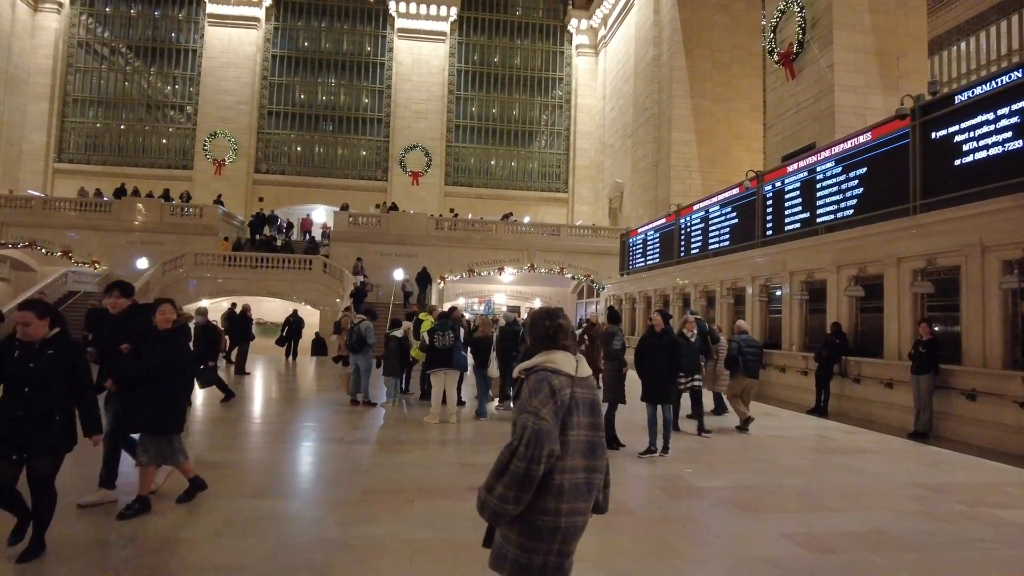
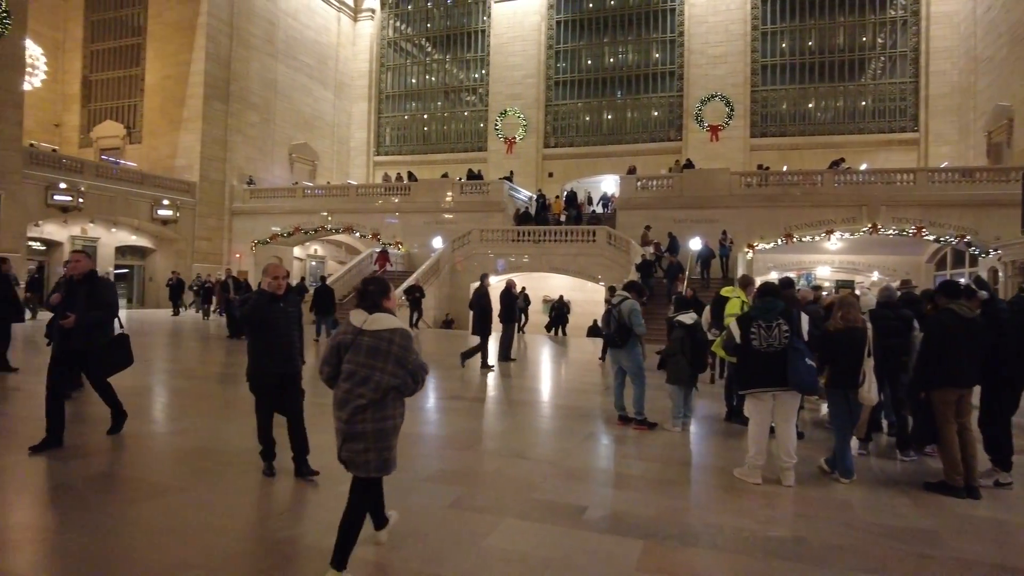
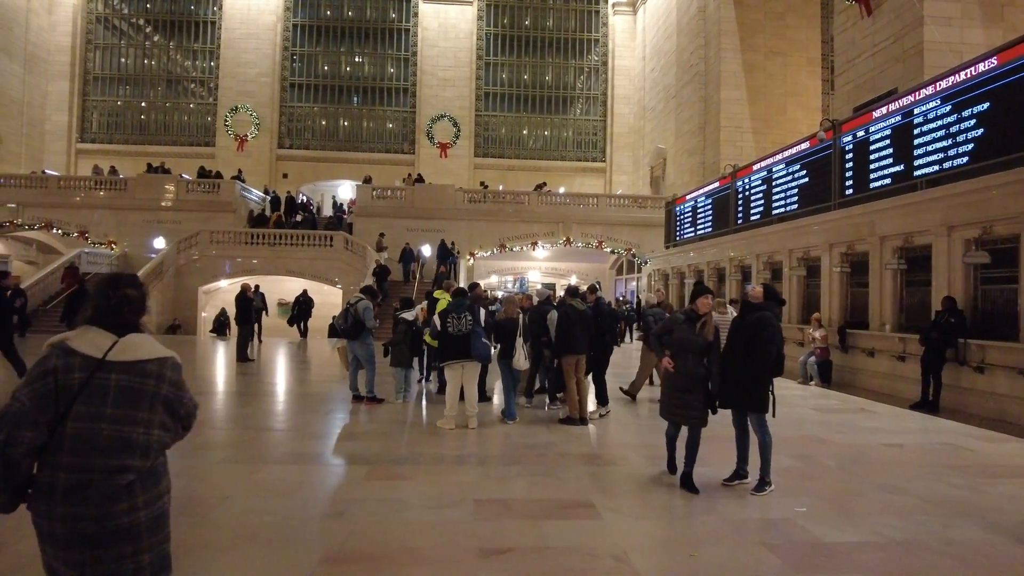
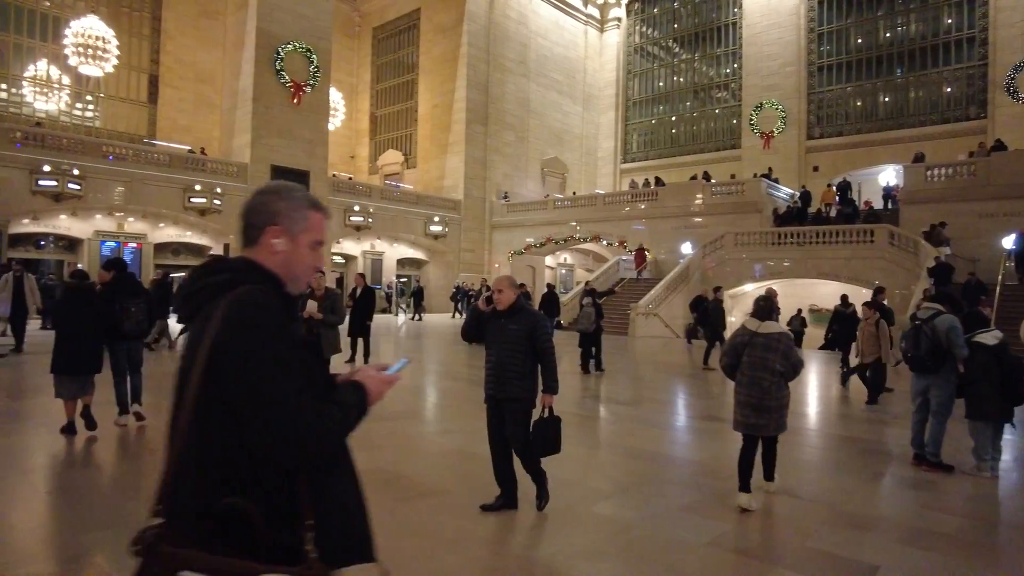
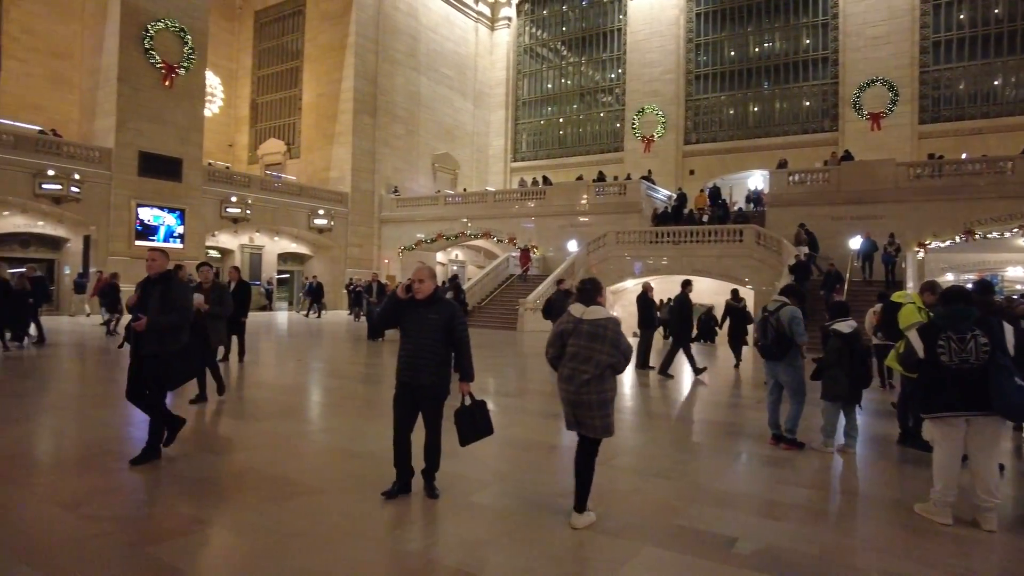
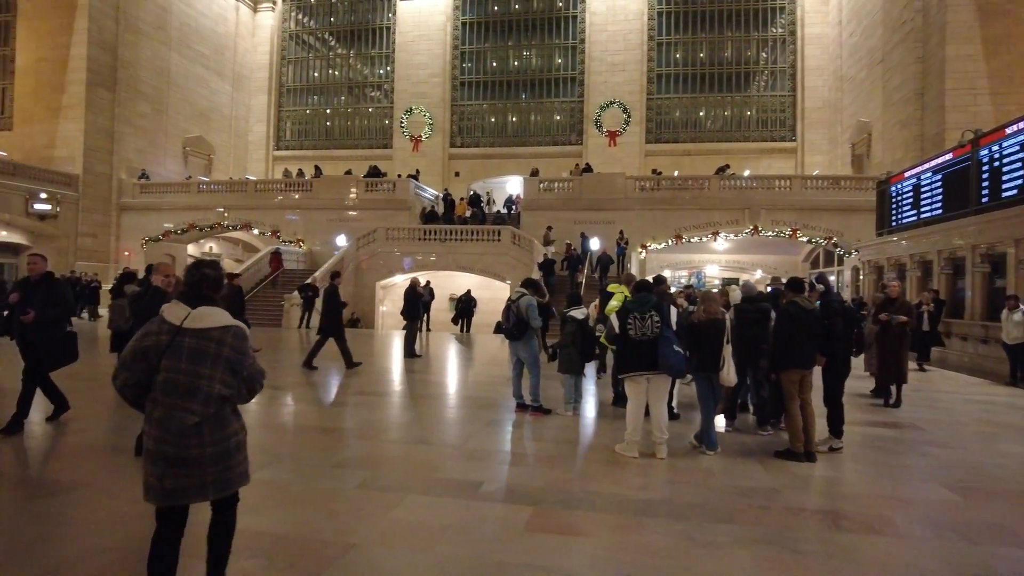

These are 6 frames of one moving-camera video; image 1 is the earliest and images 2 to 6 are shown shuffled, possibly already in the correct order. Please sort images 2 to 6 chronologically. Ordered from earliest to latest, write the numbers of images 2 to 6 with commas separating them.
3, 6, 2, 5, 4
